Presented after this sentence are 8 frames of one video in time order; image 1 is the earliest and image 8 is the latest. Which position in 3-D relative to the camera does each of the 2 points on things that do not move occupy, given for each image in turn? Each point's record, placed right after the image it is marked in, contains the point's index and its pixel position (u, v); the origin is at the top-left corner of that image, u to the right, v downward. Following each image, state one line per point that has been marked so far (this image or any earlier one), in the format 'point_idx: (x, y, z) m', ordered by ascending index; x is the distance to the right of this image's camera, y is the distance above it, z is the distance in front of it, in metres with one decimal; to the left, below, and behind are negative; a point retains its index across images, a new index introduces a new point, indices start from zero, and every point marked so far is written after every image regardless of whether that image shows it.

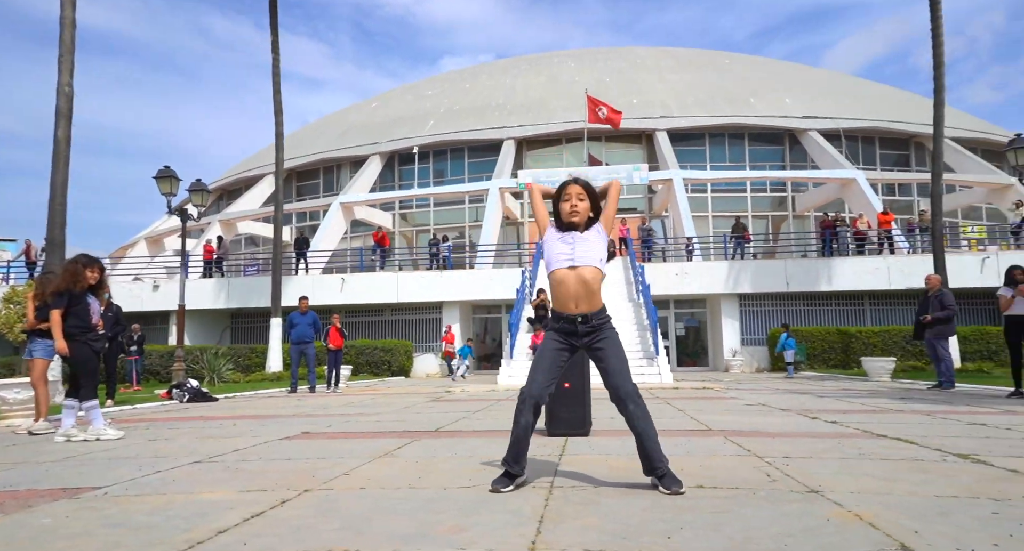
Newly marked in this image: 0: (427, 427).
0: (-0.9, -1.5, +6.2) m
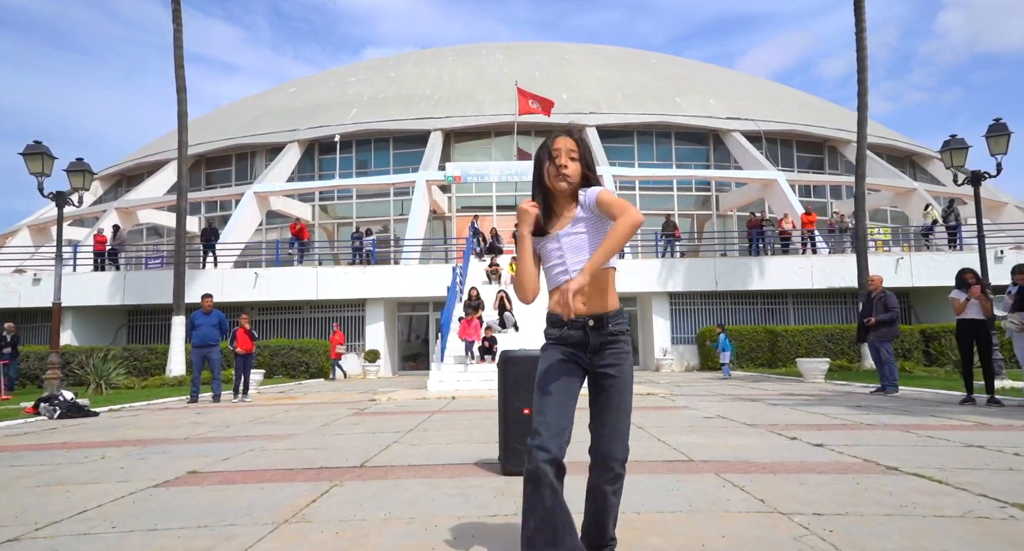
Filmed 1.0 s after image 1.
0: (-1.3, -1.5, +5.1) m
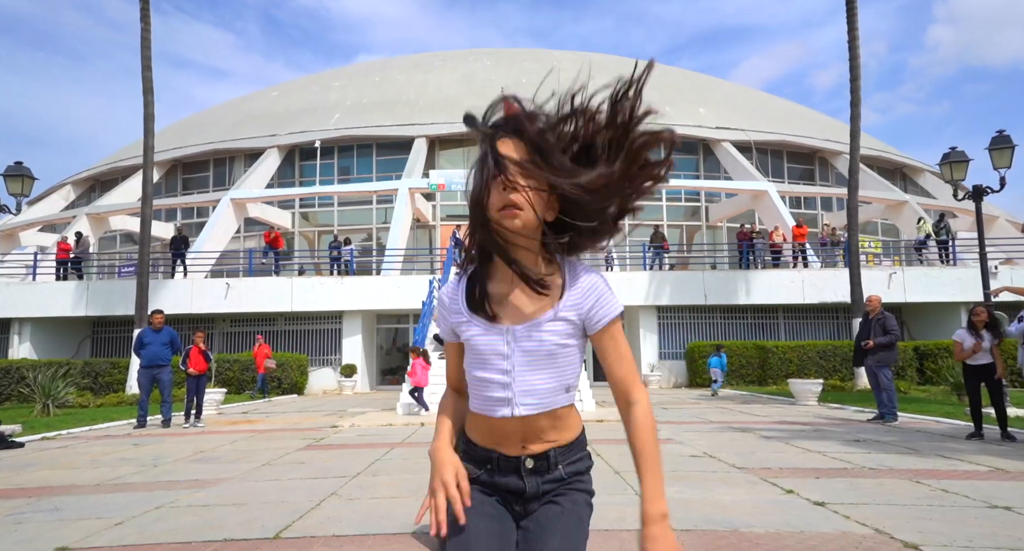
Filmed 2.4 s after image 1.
0: (-1.7, -1.7, +4.2) m
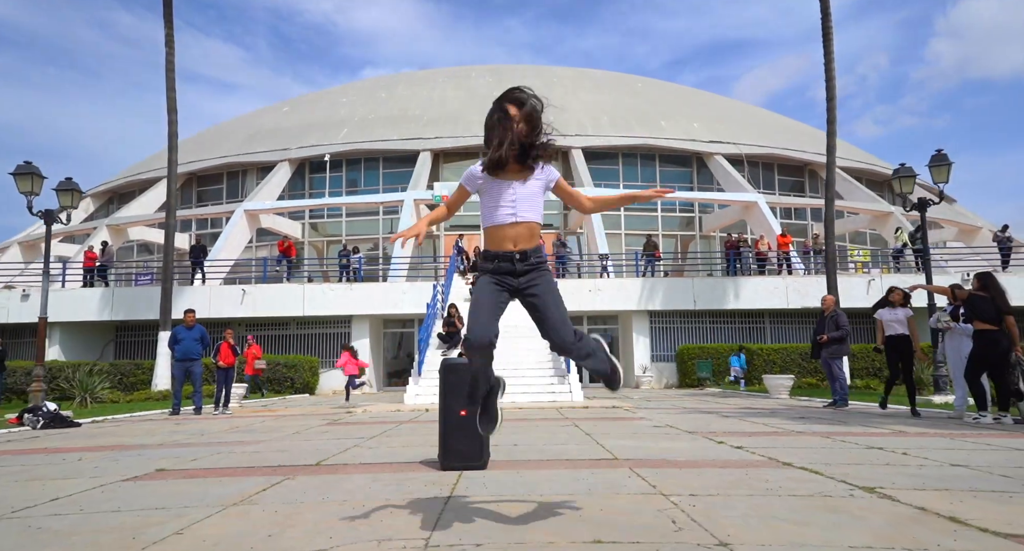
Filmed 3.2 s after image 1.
0: (-1.8, -1.6, +5.5) m
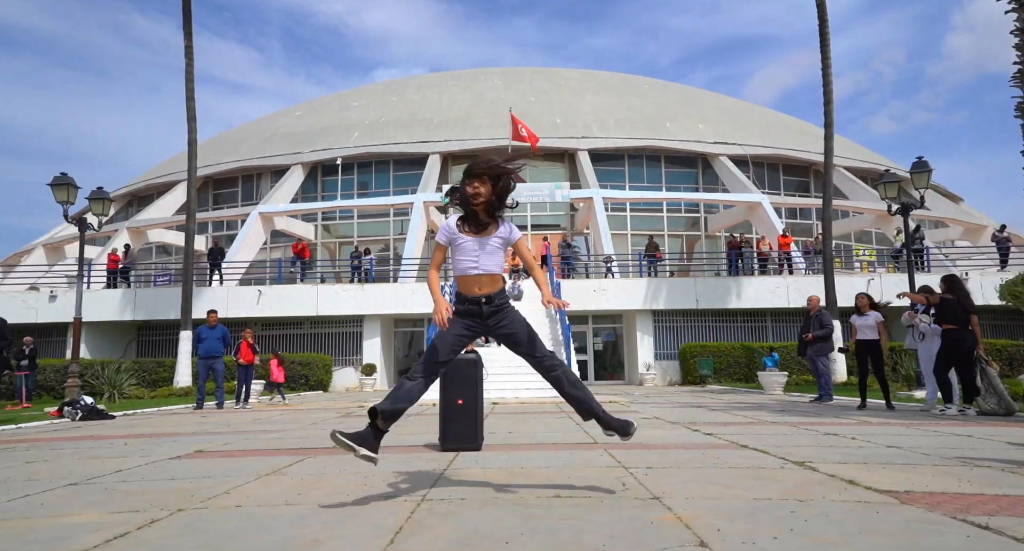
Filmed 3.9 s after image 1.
0: (-1.9, -1.7, +6.2) m
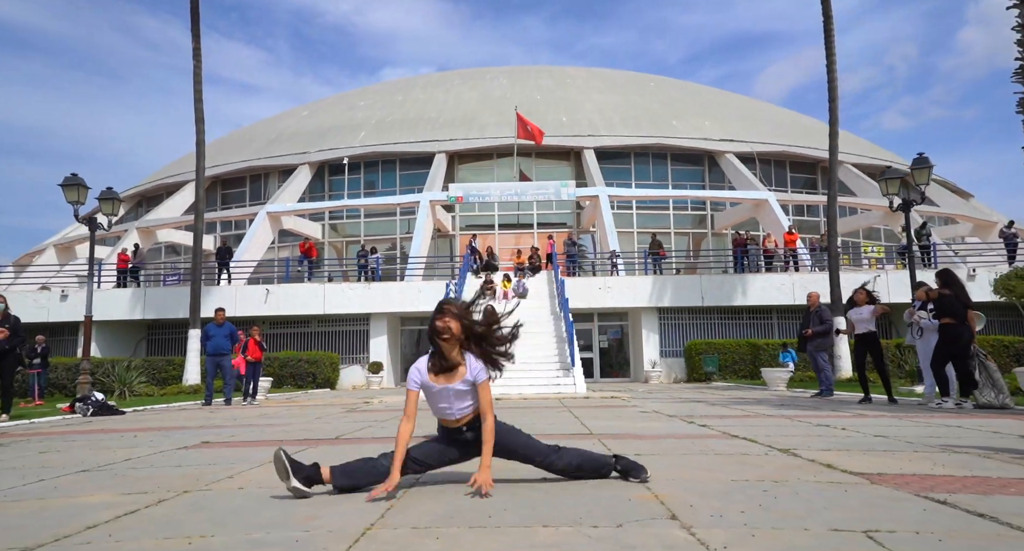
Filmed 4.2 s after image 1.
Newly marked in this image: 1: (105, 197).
0: (-1.9, -1.6, +6.4) m
1: (-9.0, +1.8, +13.8) m
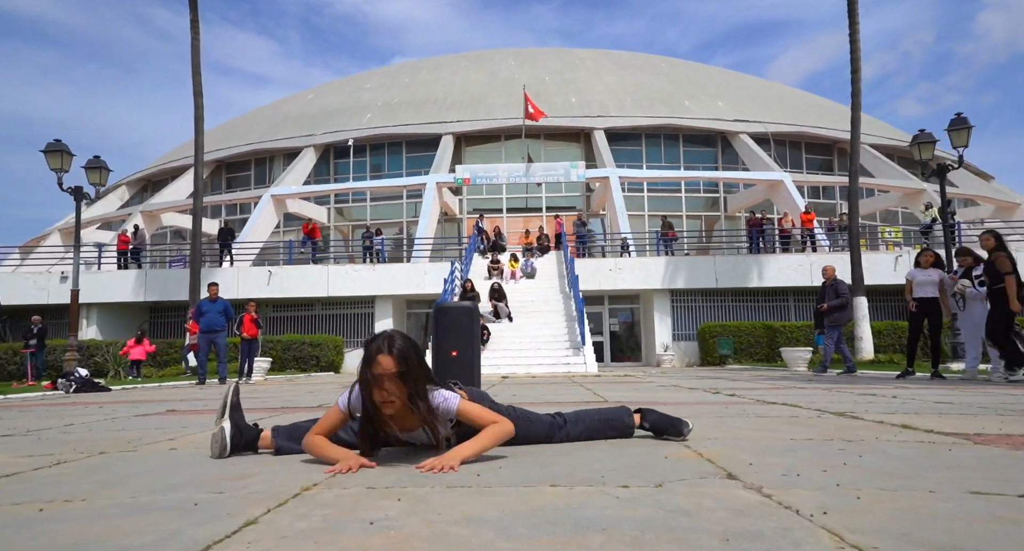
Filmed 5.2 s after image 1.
0: (-1.9, -1.2, +5.8) m
1: (-8.8, +2.3, +13.2) m
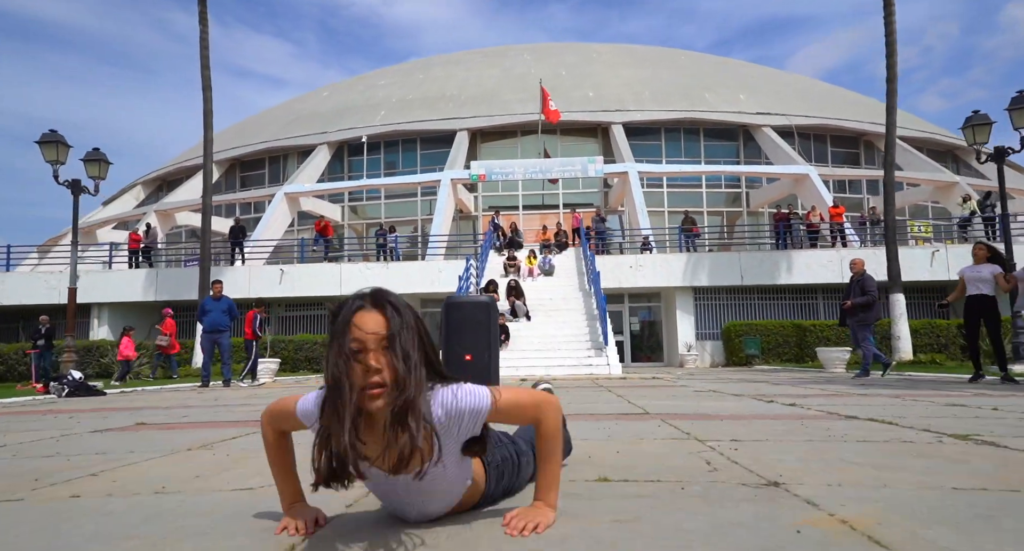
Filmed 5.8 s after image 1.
0: (-1.7, -1.1, +5.0) m
1: (-8.5, +2.4, +12.6) m
